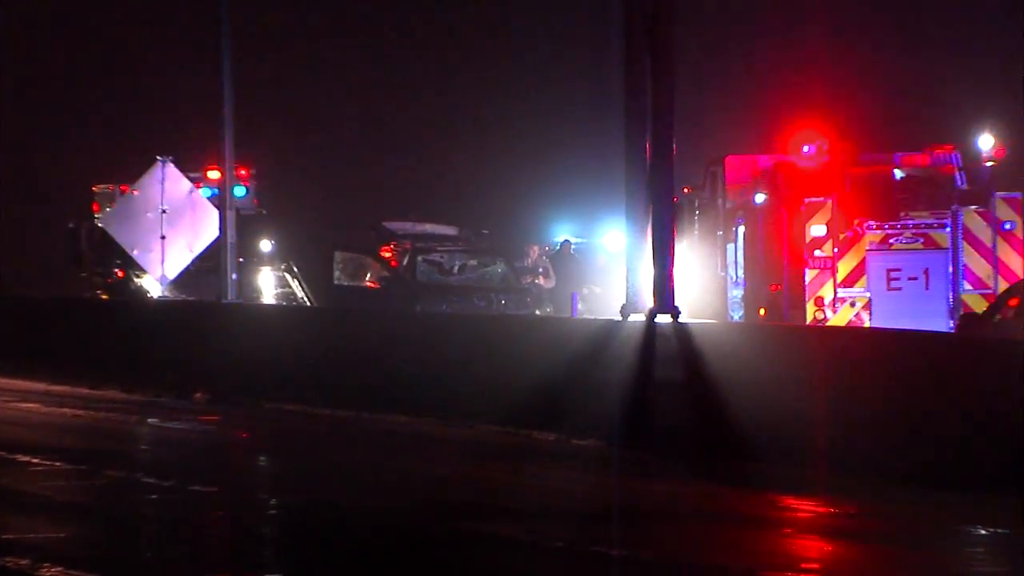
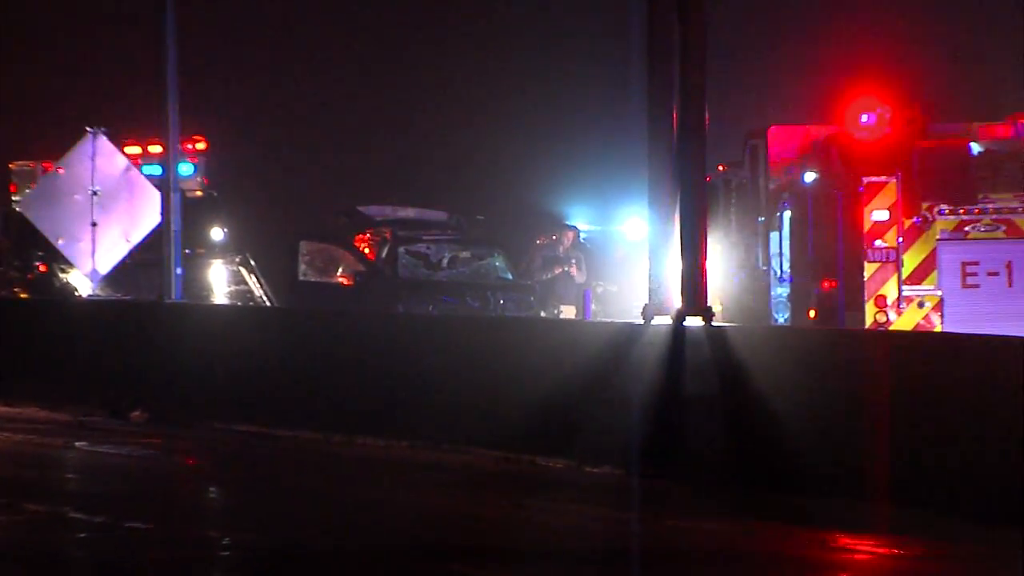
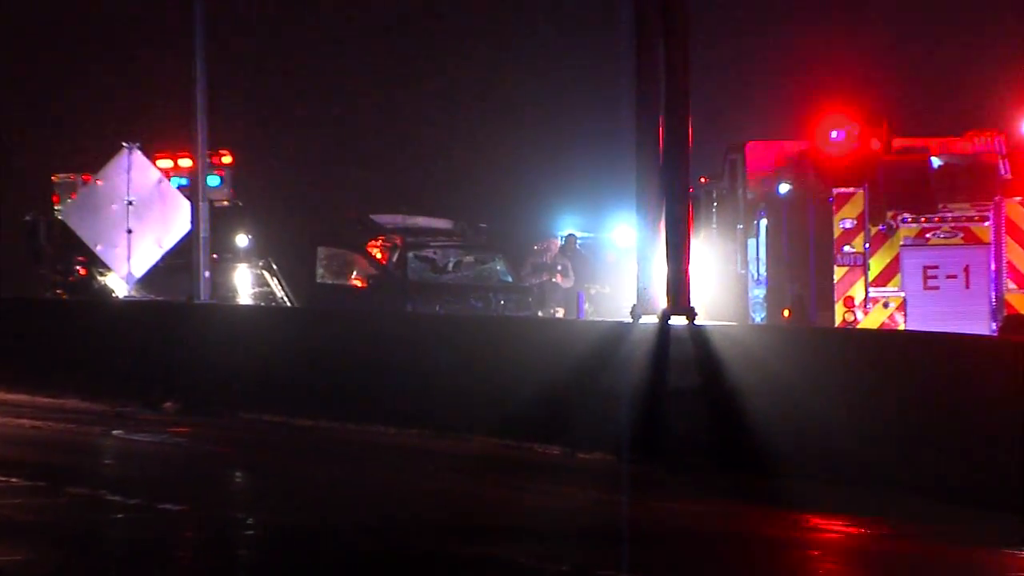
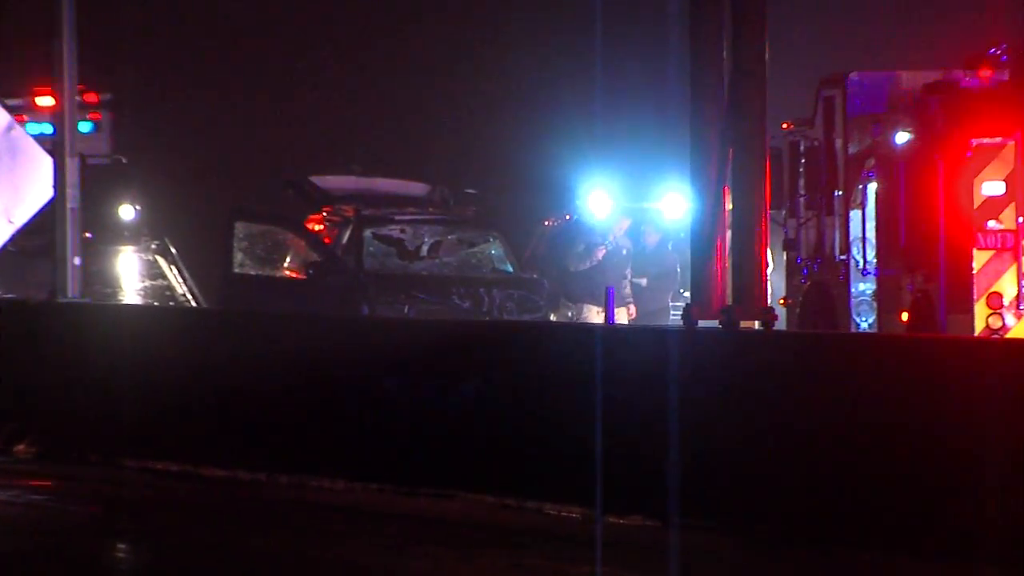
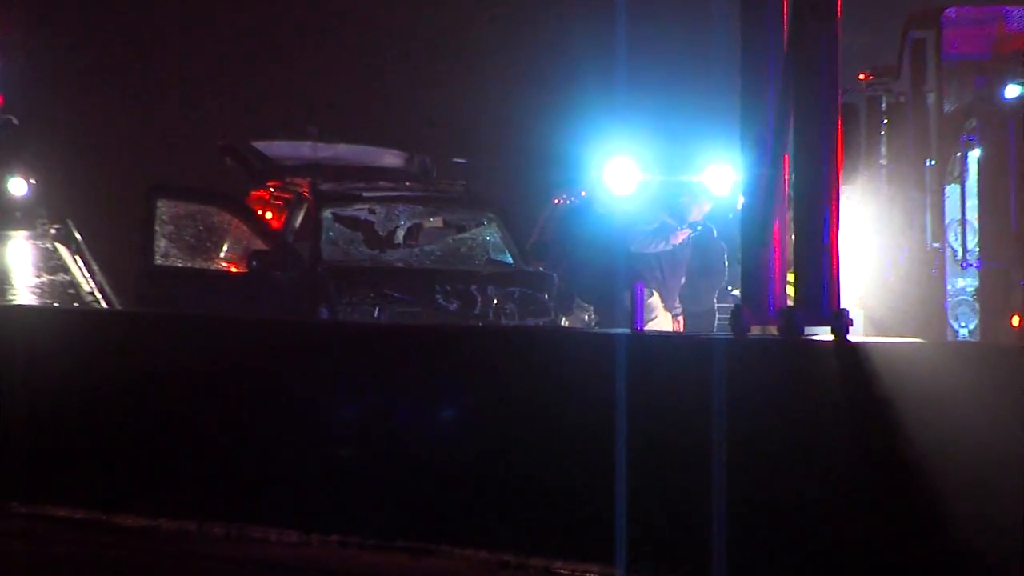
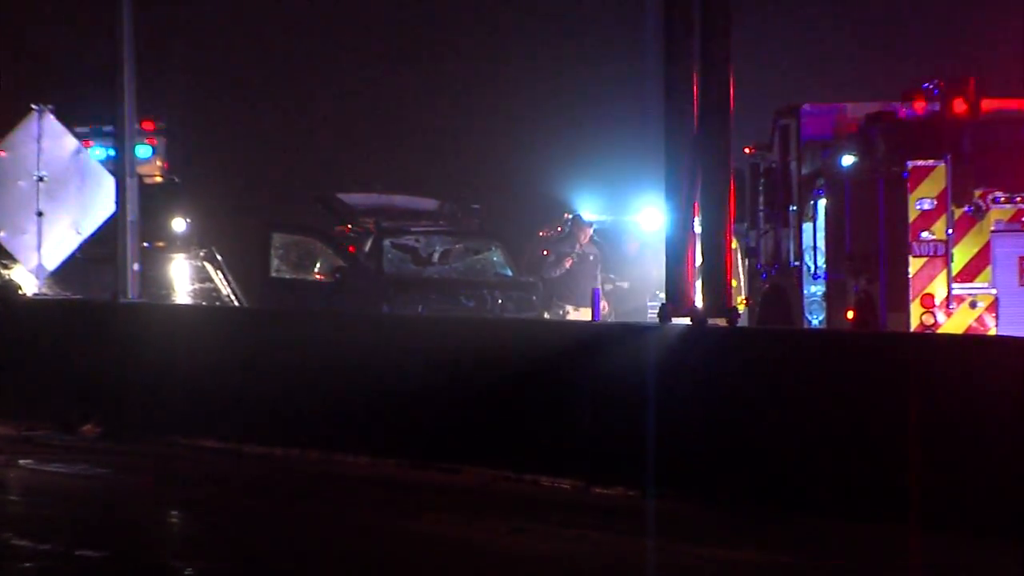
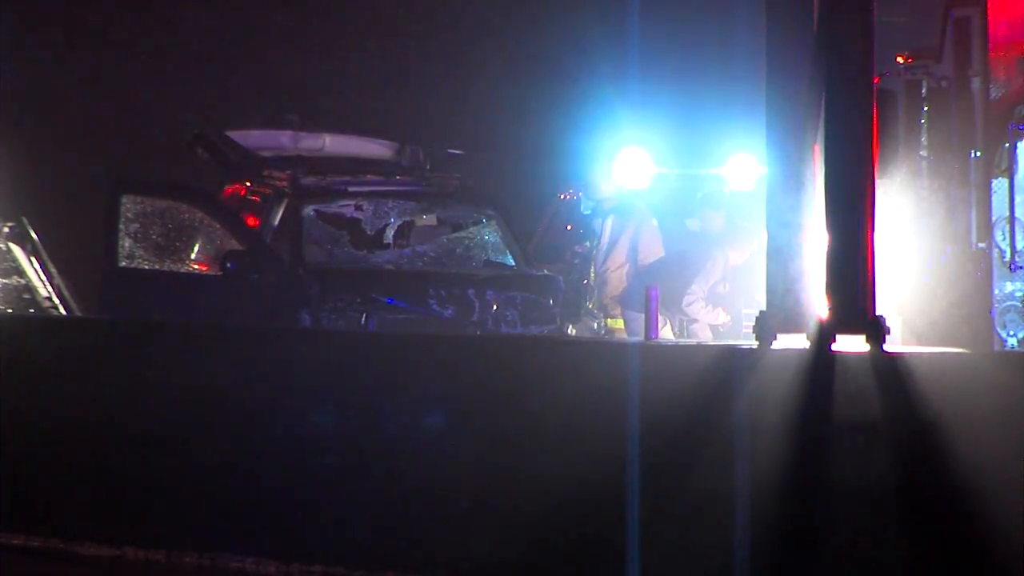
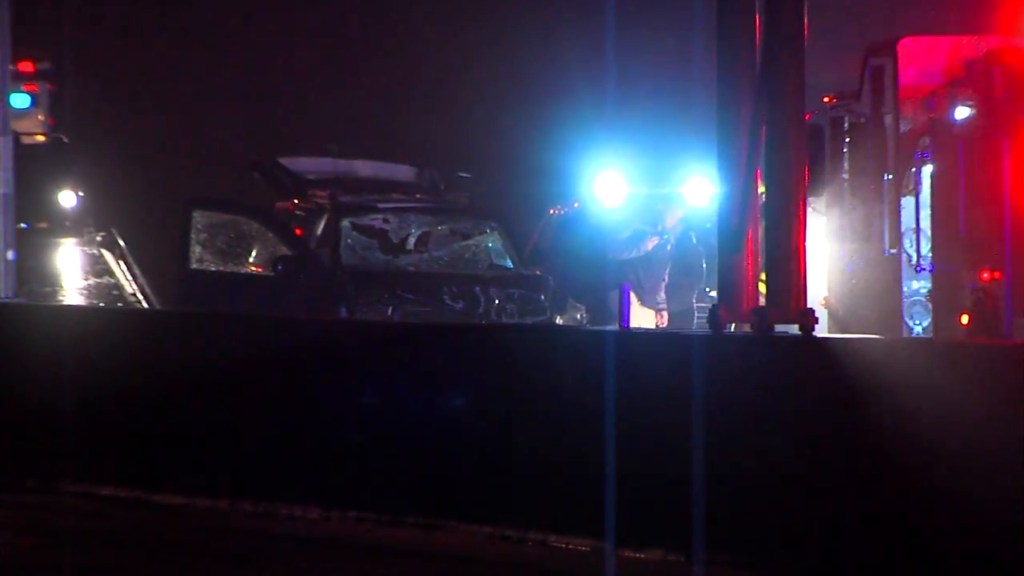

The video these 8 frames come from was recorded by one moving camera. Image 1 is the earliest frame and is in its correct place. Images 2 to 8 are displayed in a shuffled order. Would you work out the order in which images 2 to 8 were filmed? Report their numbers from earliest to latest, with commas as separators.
3, 2, 6, 4, 8, 5, 7
